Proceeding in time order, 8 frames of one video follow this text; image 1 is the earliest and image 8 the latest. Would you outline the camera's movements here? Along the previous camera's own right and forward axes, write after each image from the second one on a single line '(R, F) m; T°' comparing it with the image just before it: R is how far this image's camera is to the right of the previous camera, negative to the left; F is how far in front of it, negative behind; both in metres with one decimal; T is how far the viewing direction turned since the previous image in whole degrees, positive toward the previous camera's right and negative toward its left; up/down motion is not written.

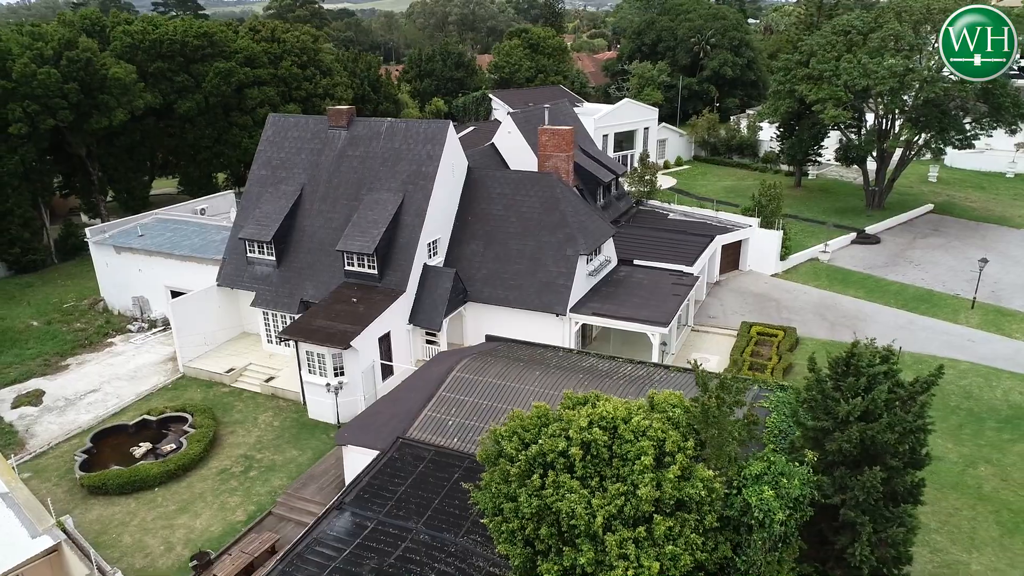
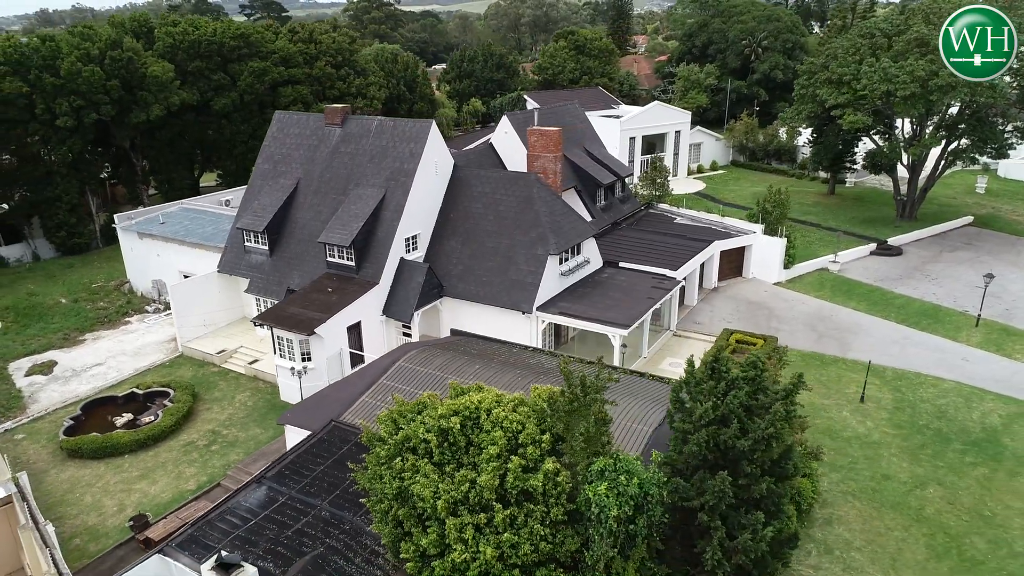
(+4.0, -0.3) m; -6°
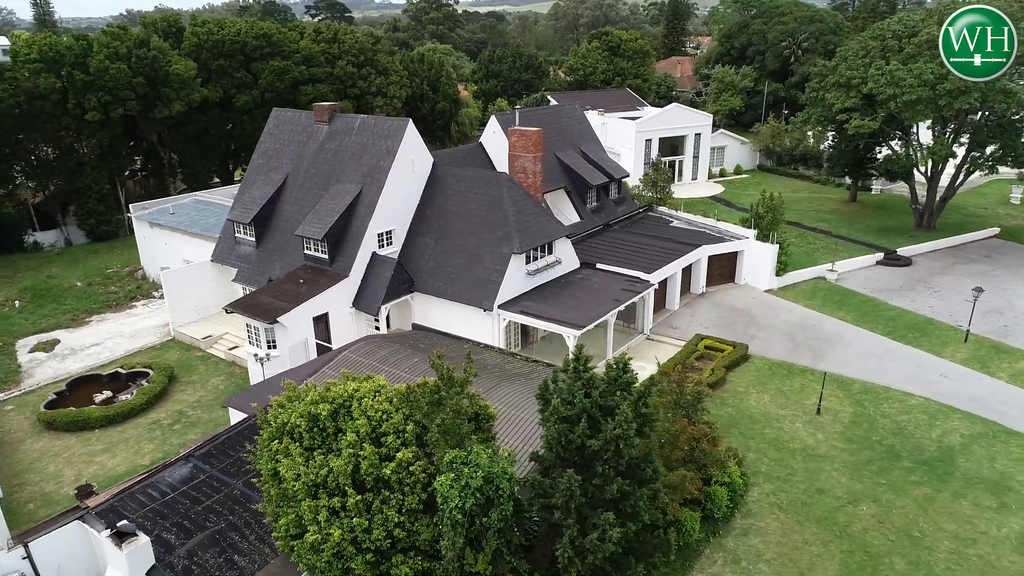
(+3.7, -0.1) m; -5°
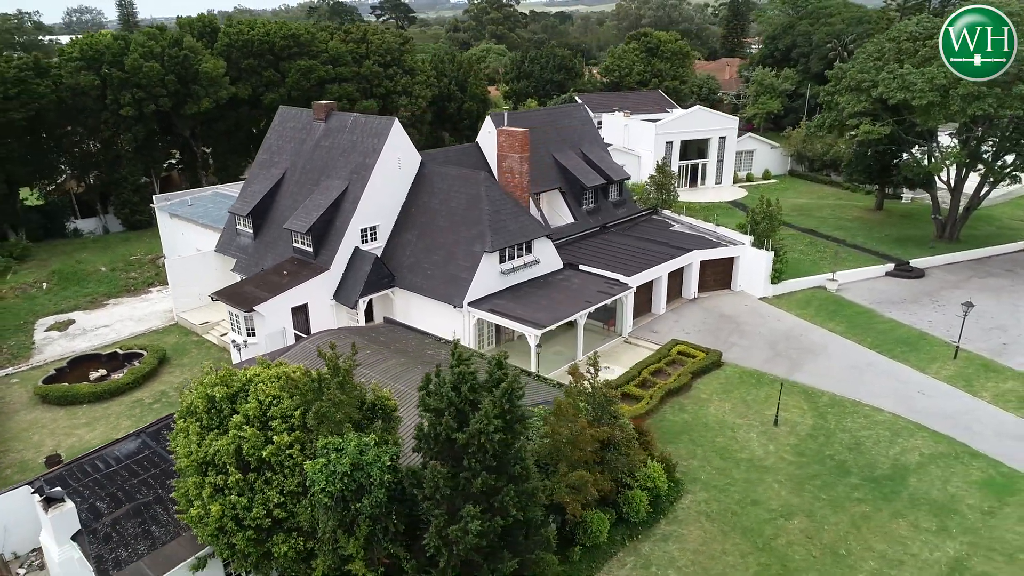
(+3.6, -0.2) m; -5°
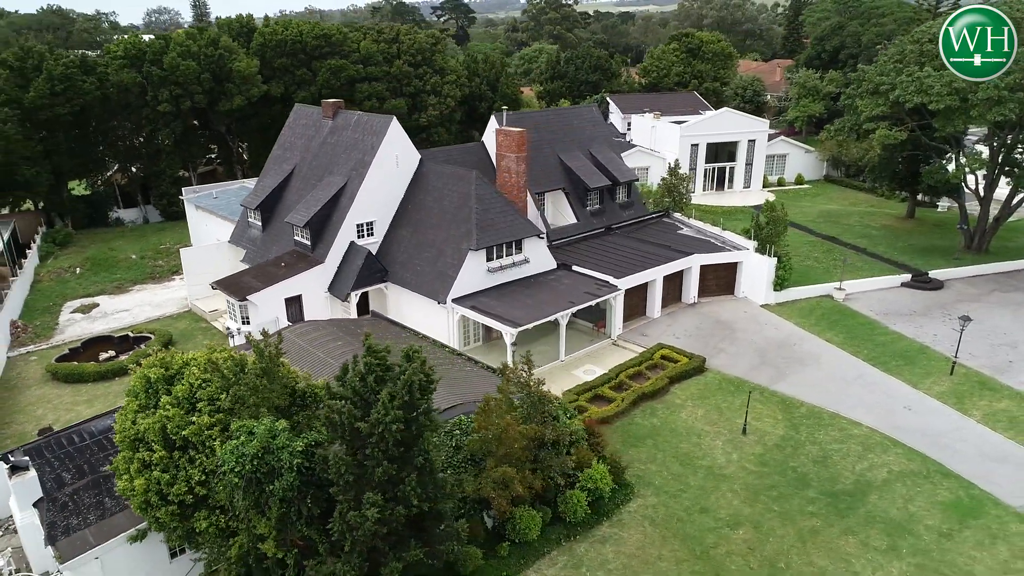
(+3.0, -0.1) m; -5°
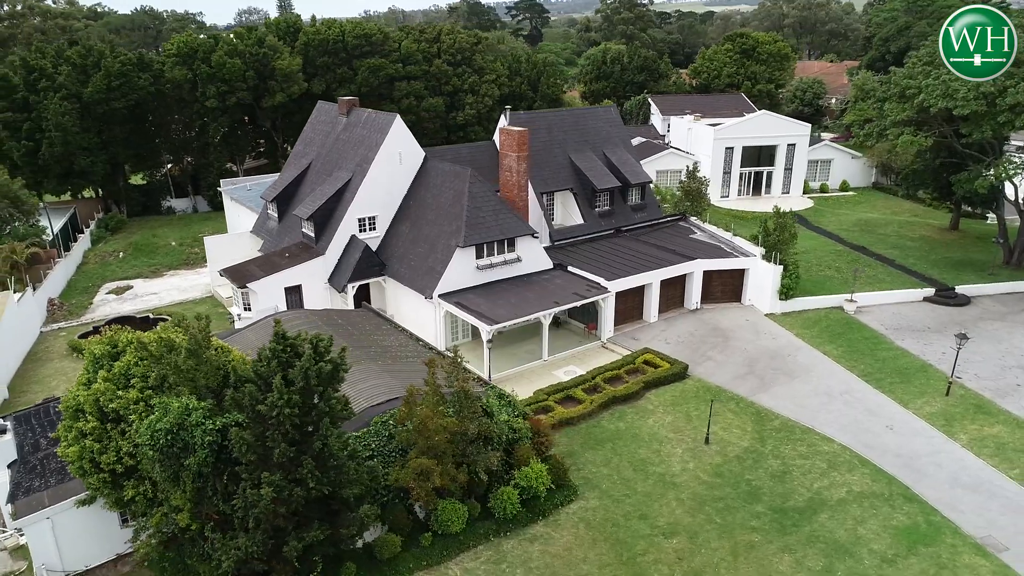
(+3.5, 0.0) m; -6°
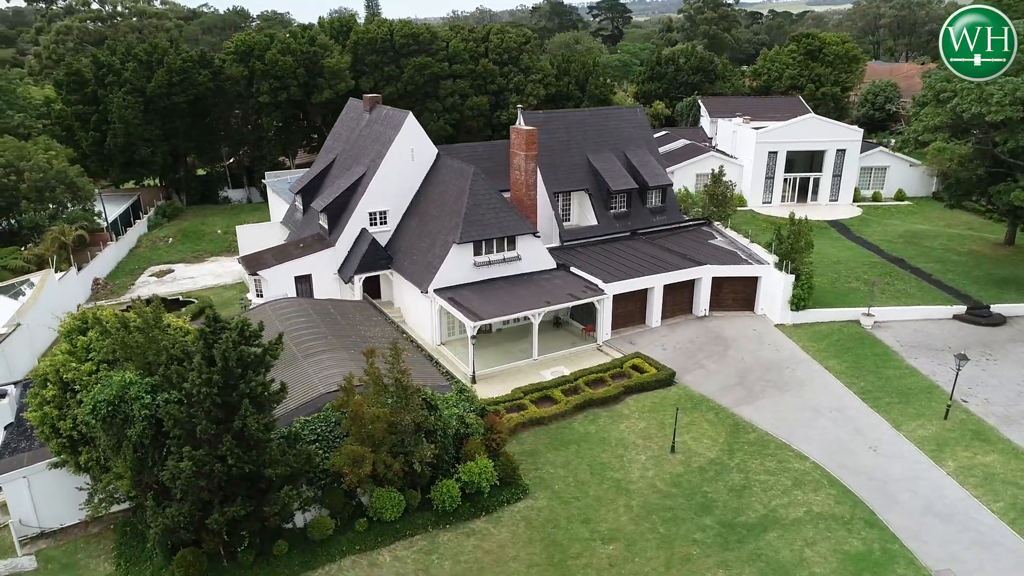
(+3.5, +0.1) m; -7°
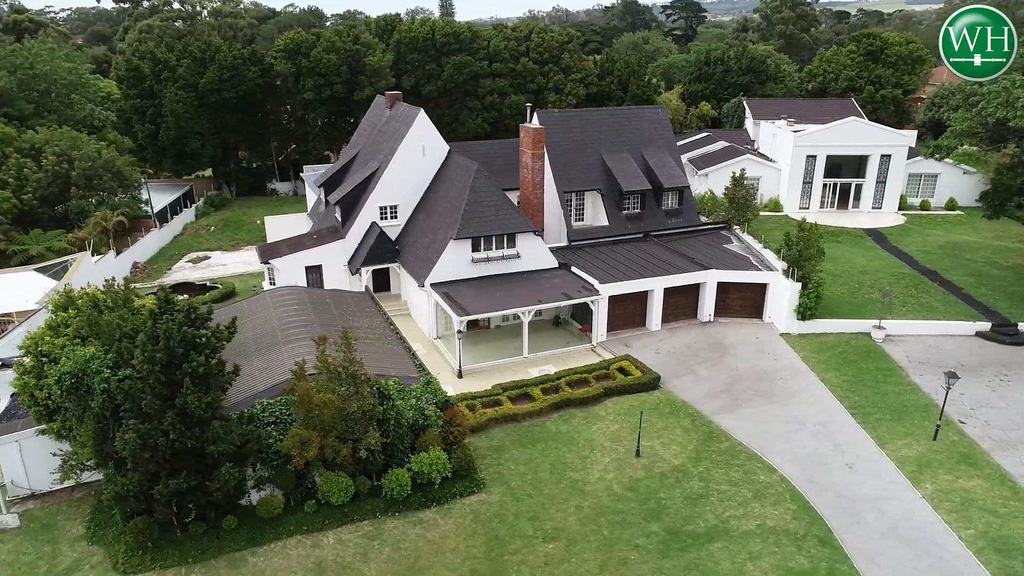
(+3.1, 0.0) m; -6°
